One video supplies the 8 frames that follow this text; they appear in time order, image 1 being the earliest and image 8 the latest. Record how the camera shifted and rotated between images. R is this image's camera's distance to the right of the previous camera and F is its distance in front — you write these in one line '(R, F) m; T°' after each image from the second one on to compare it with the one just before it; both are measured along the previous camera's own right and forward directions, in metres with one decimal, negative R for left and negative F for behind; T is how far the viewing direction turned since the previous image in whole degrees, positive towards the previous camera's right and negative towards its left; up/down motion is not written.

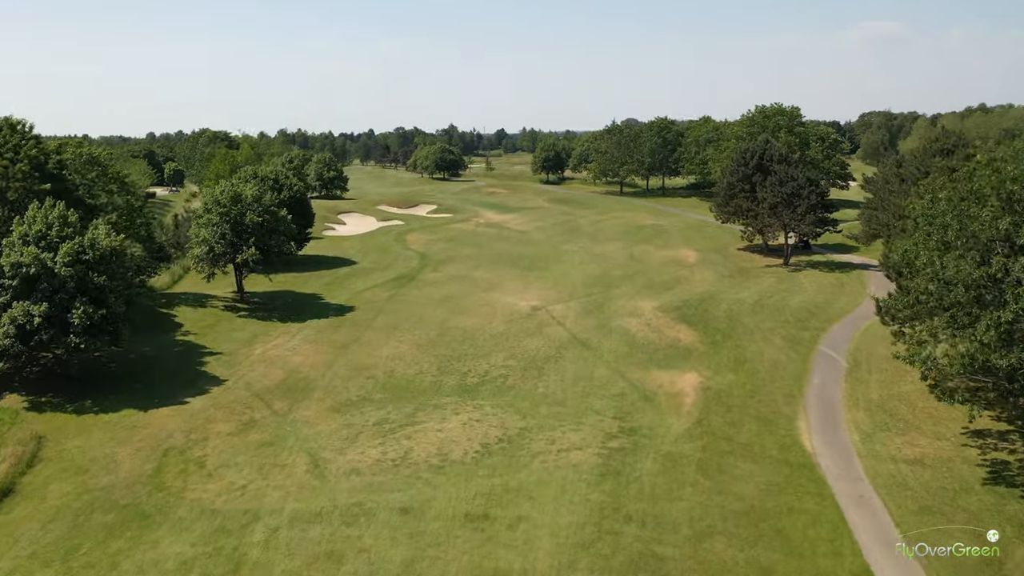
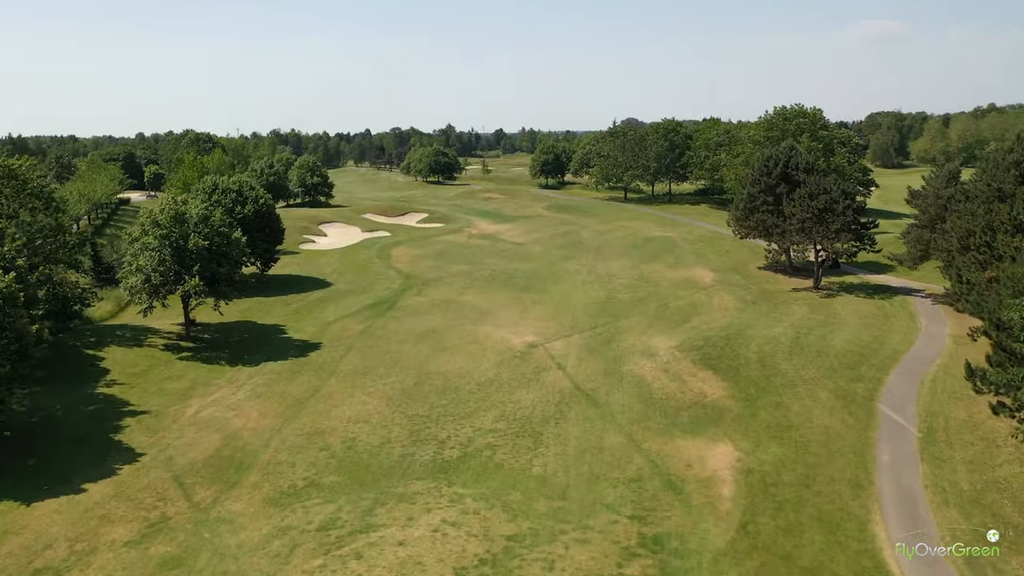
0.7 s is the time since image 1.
(+0.3, +5.8) m; 0°
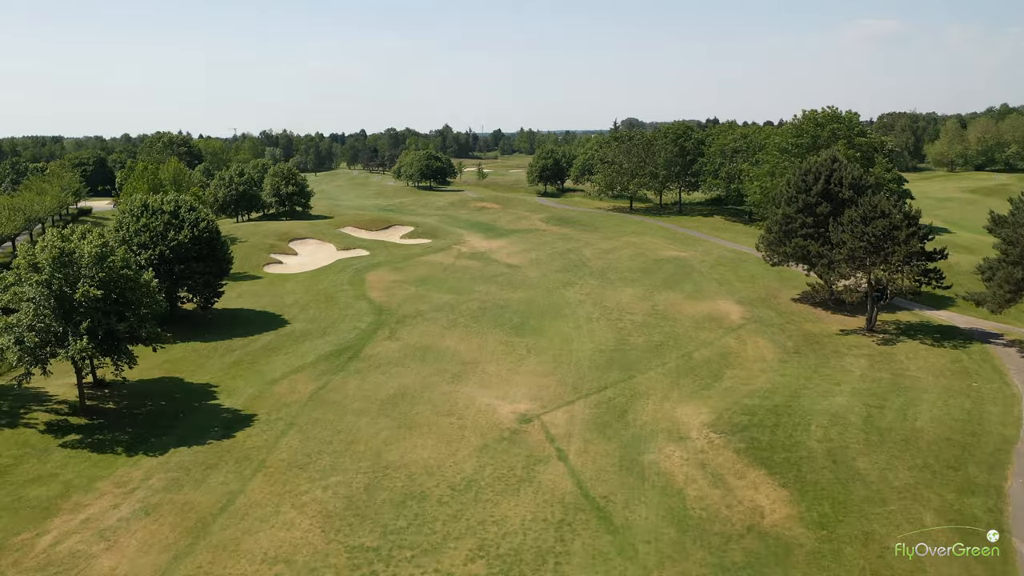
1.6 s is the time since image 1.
(+0.4, +7.5) m; 0°
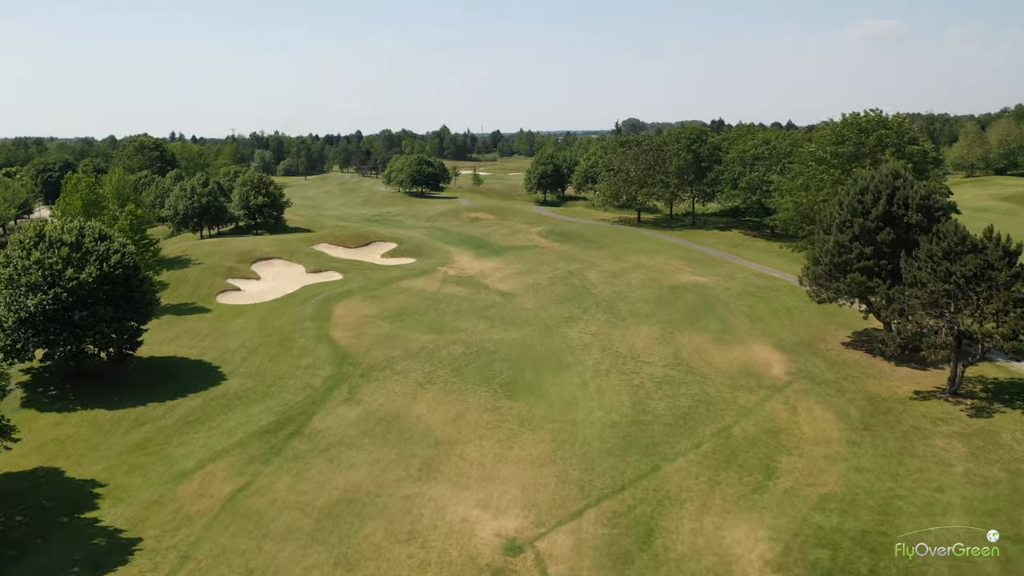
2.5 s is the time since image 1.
(+0.4, +7.6) m; 0°
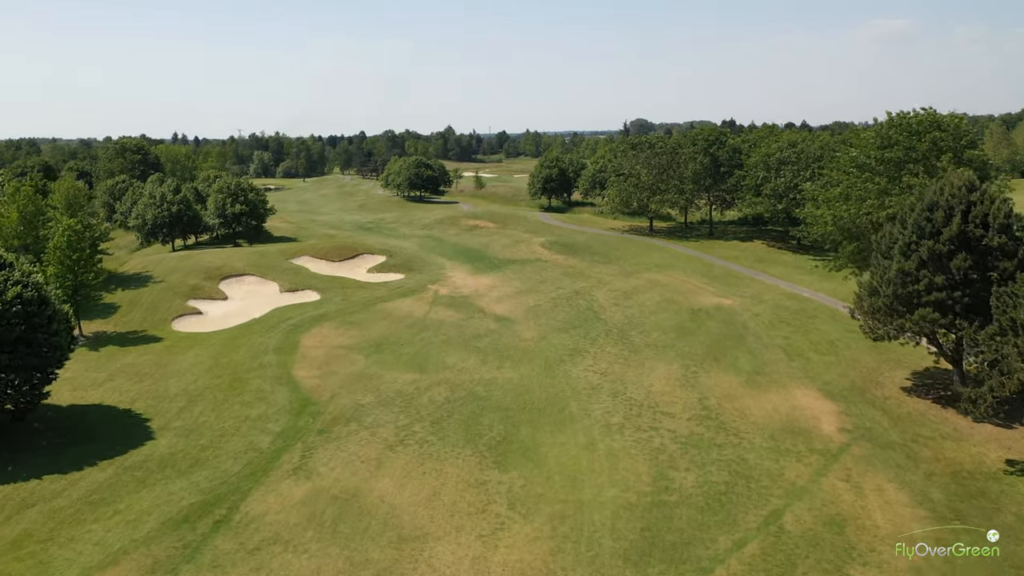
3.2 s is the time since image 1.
(+0.5, +5.9) m; -1°
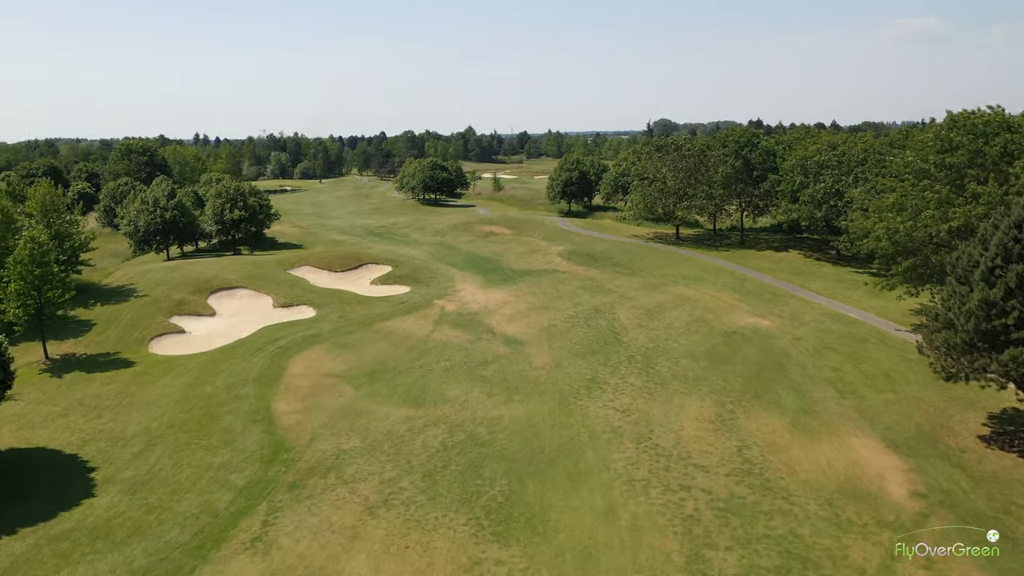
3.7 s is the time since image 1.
(+0.5, +4.2) m; -2°
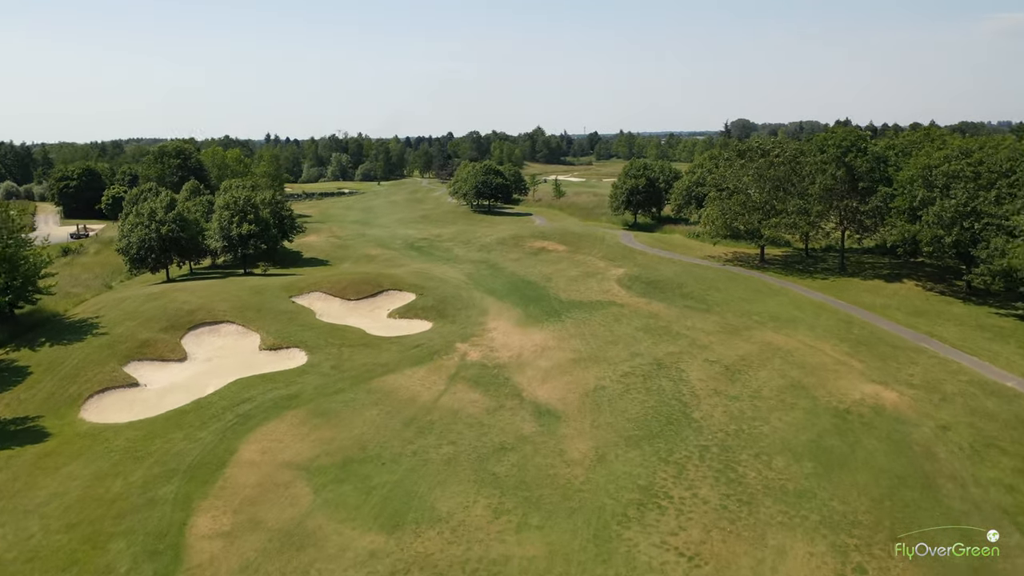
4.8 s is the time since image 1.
(+1.3, +9.3) m; -5°
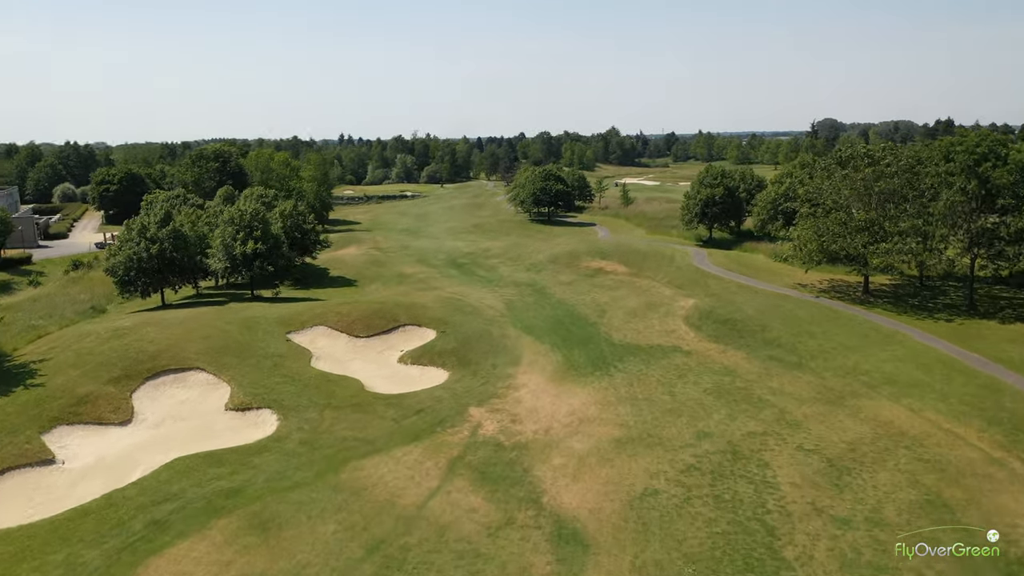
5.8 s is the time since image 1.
(+1.5, +8.3) m; -5°
